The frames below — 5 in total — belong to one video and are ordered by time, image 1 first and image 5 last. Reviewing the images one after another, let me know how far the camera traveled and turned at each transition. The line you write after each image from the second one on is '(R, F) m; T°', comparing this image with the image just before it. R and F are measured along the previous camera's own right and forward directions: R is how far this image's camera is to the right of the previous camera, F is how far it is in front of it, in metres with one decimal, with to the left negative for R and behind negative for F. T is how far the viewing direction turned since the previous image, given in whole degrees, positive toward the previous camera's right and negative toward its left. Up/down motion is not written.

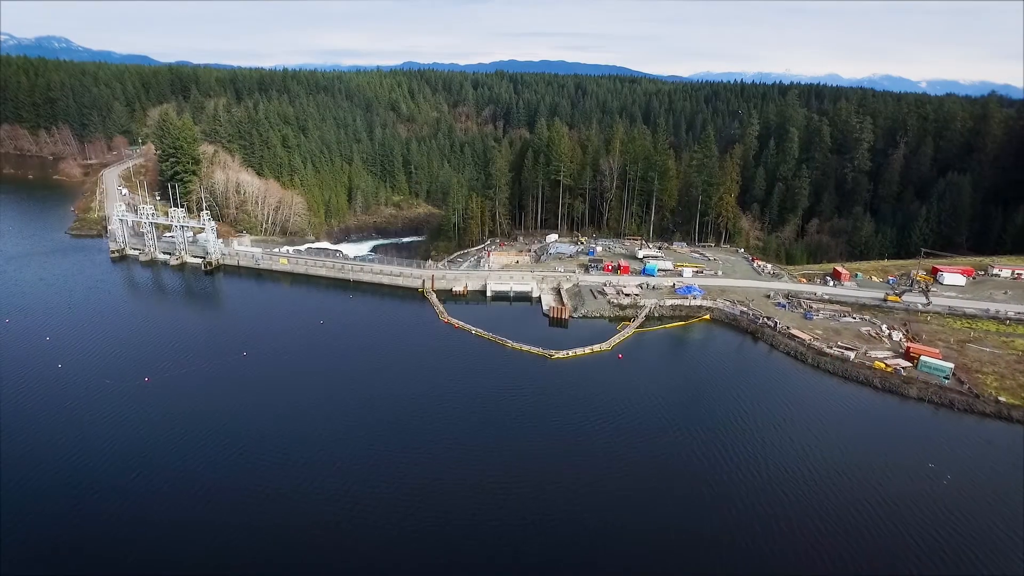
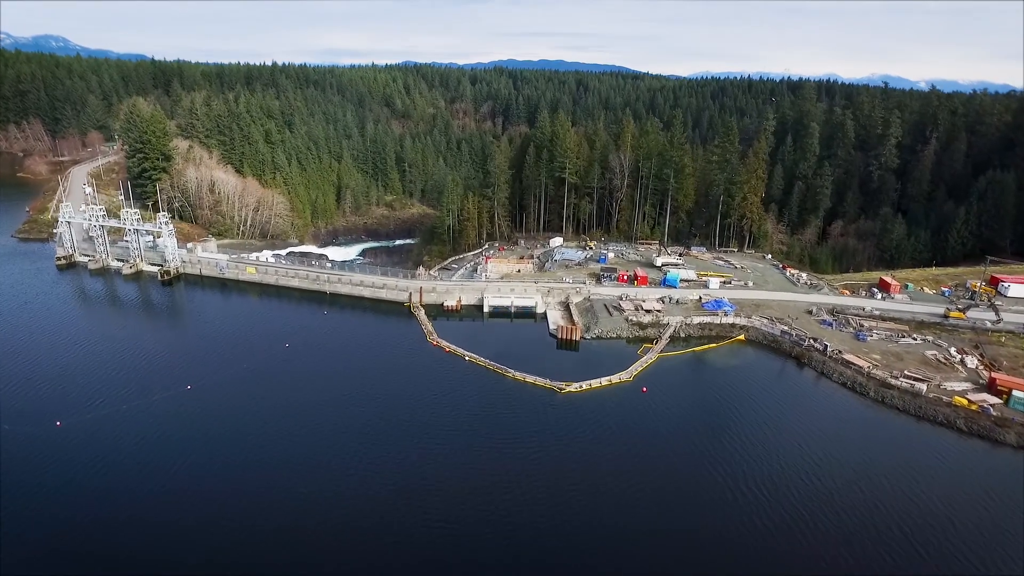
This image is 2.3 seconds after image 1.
(-0.2, +7.8) m; 0°
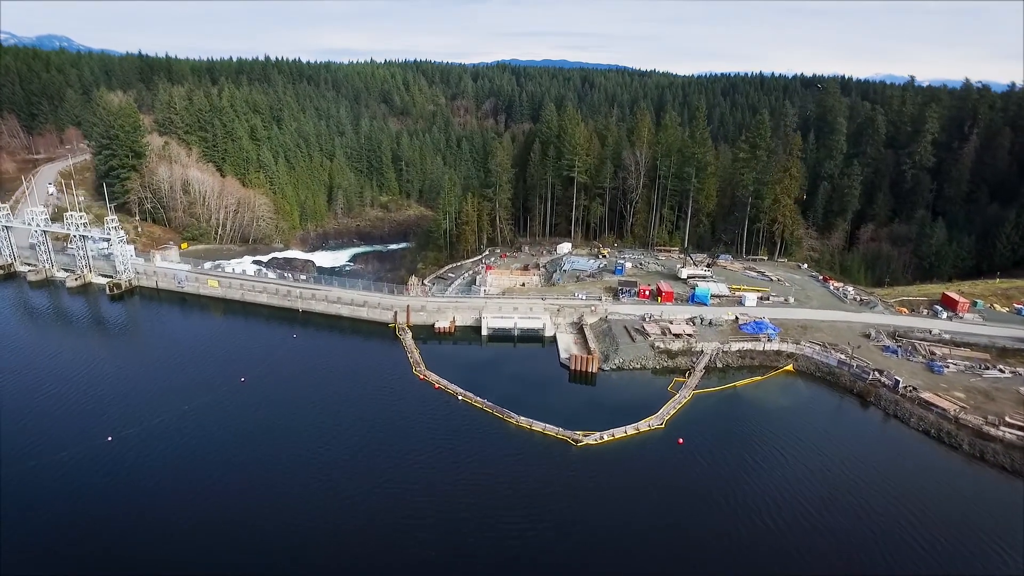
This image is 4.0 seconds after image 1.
(-0.1, +7.4) m; 0°
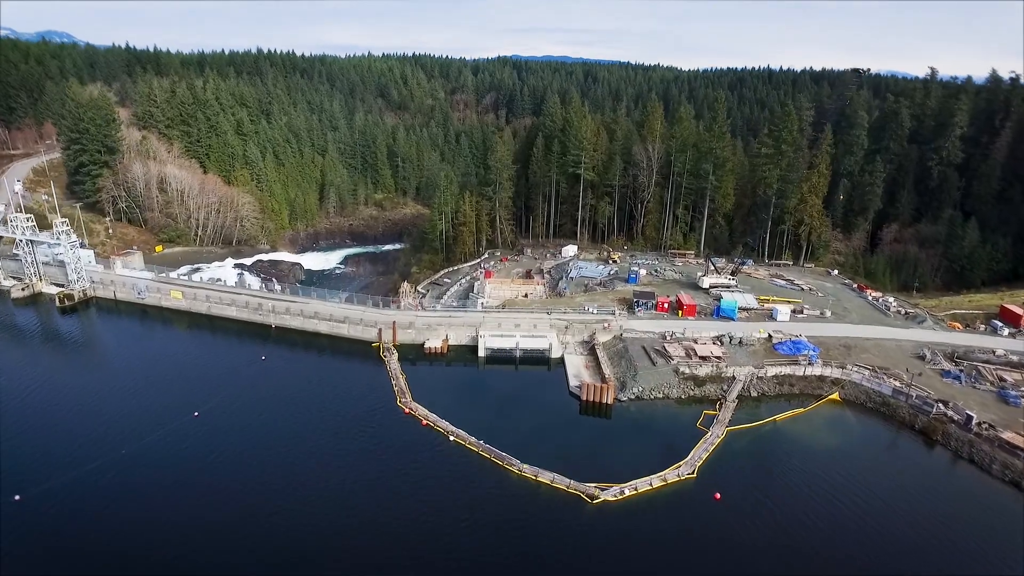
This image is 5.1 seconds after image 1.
(0.0, +5.3) m; 0°
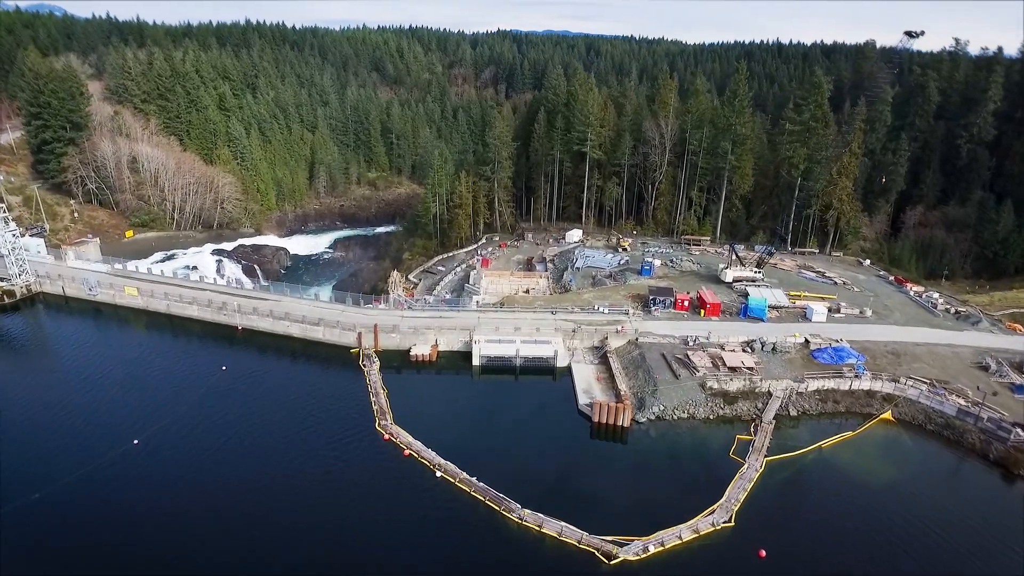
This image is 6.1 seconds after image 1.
(+0.1, +4.9) m; 0°
